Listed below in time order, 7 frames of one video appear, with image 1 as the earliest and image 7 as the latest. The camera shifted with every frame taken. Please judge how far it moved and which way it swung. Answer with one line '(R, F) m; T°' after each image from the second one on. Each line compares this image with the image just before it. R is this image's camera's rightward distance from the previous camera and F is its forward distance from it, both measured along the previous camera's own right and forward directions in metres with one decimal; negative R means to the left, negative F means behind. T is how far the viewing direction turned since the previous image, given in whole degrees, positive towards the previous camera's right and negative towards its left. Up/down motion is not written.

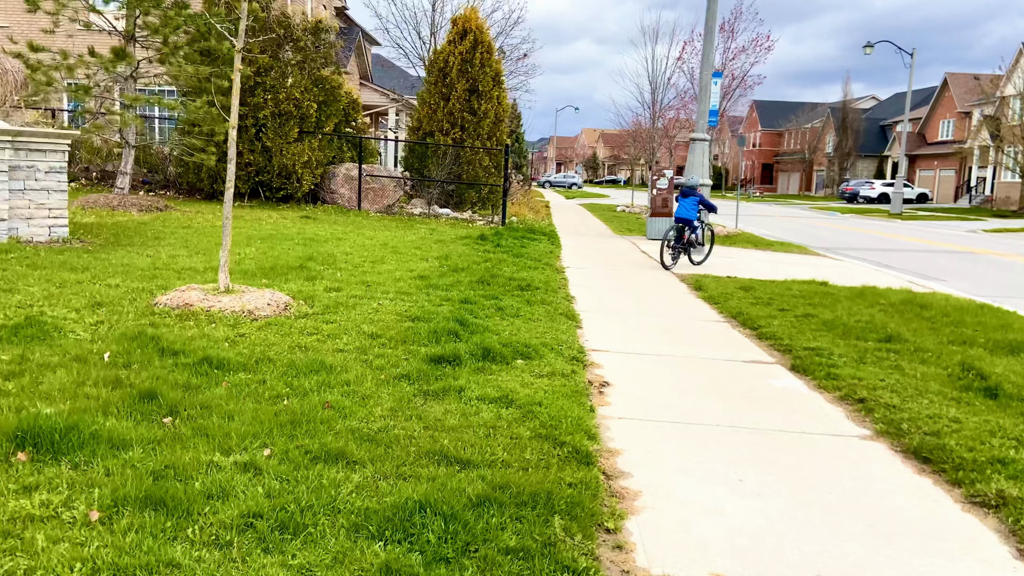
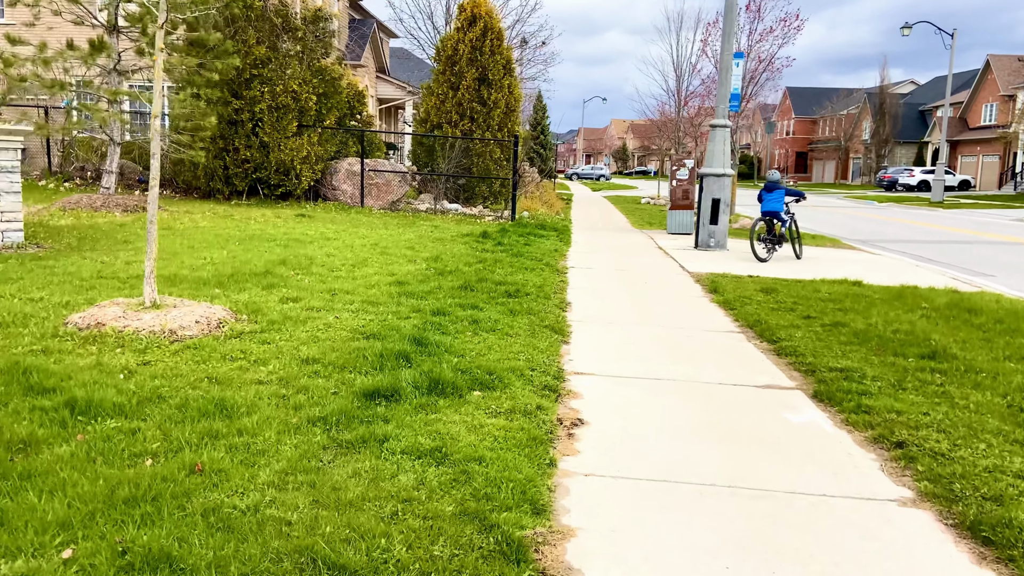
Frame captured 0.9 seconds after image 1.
(+0.4, +0.9) m; -2°
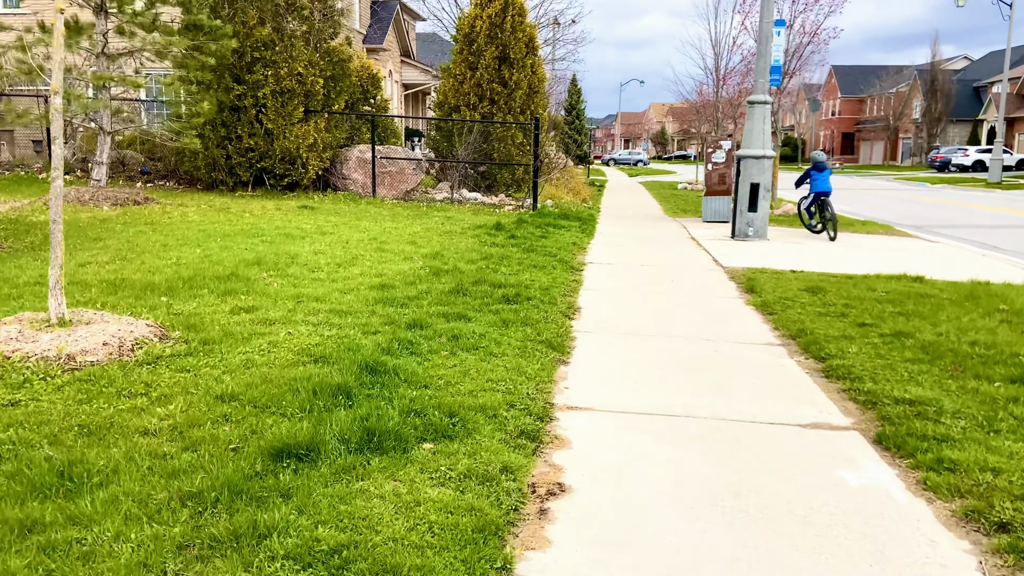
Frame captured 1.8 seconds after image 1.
(+0.3, +1.0) m; -3°
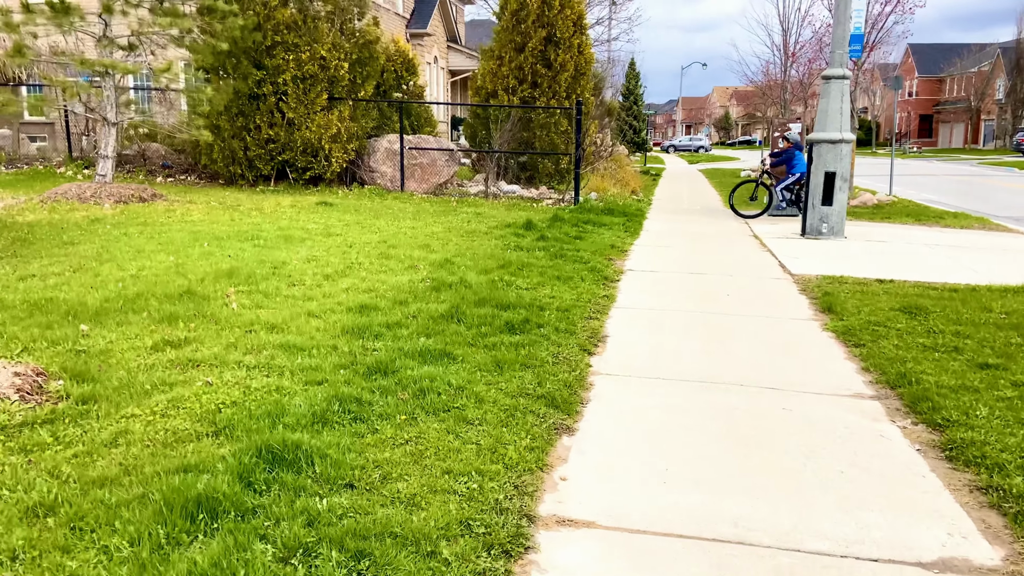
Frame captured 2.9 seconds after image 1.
(+0.3, +1.2) m; -5°
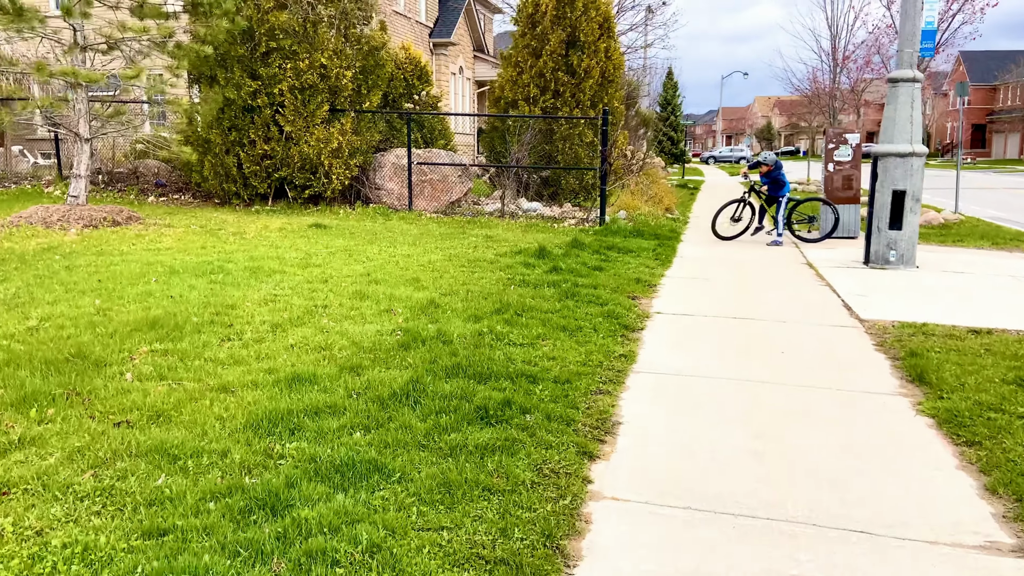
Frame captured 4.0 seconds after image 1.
(+0.3, +1.3) m; -3°
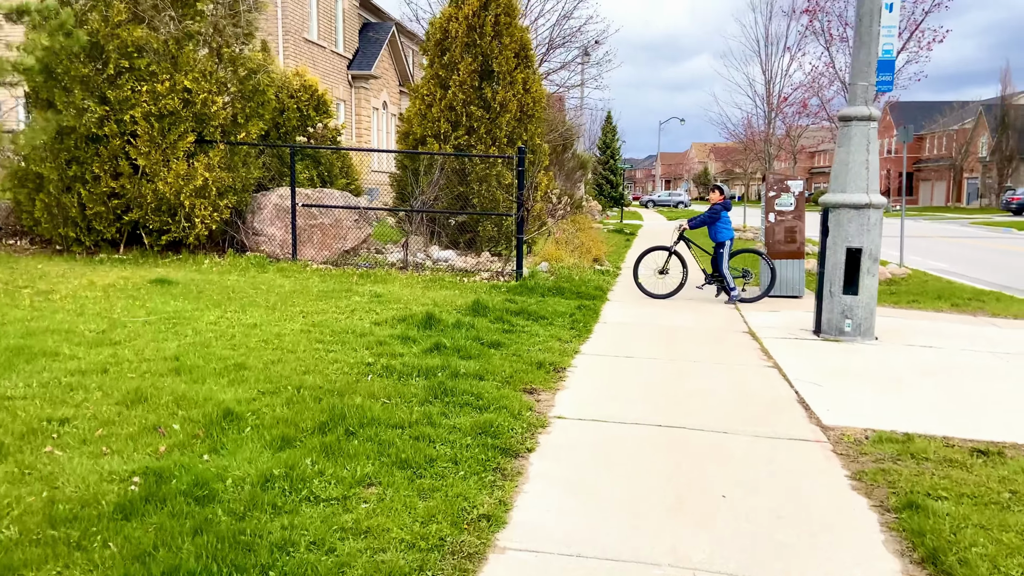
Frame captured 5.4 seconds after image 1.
(+0.6, +1.6) m; +4°
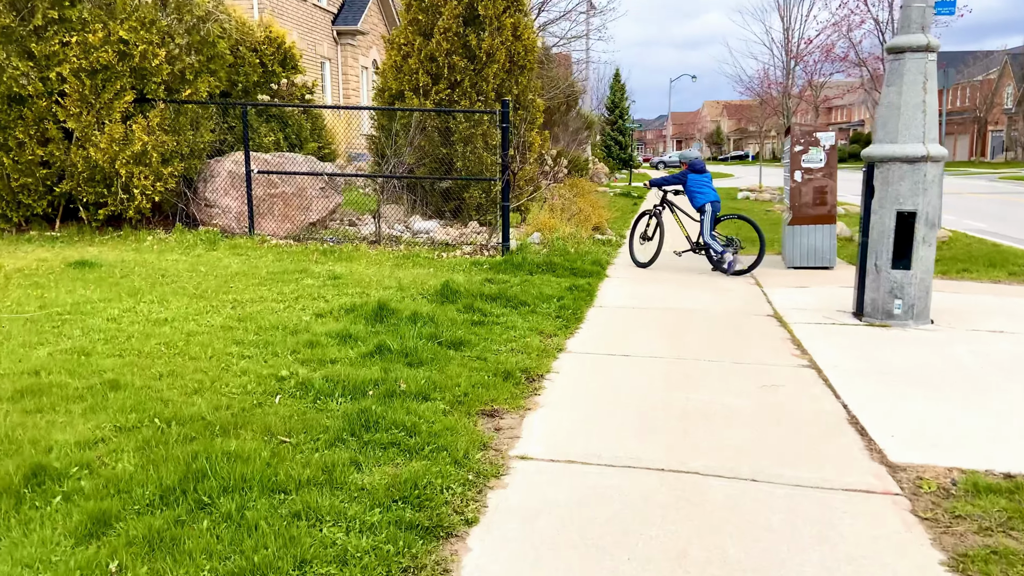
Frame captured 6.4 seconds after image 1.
(+0.3, +1.2) m; -1°
